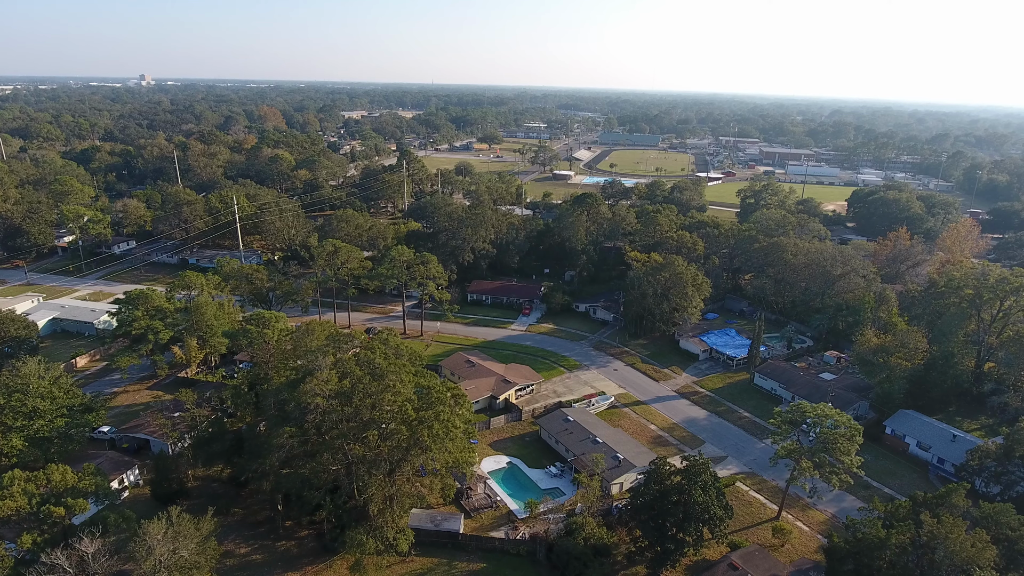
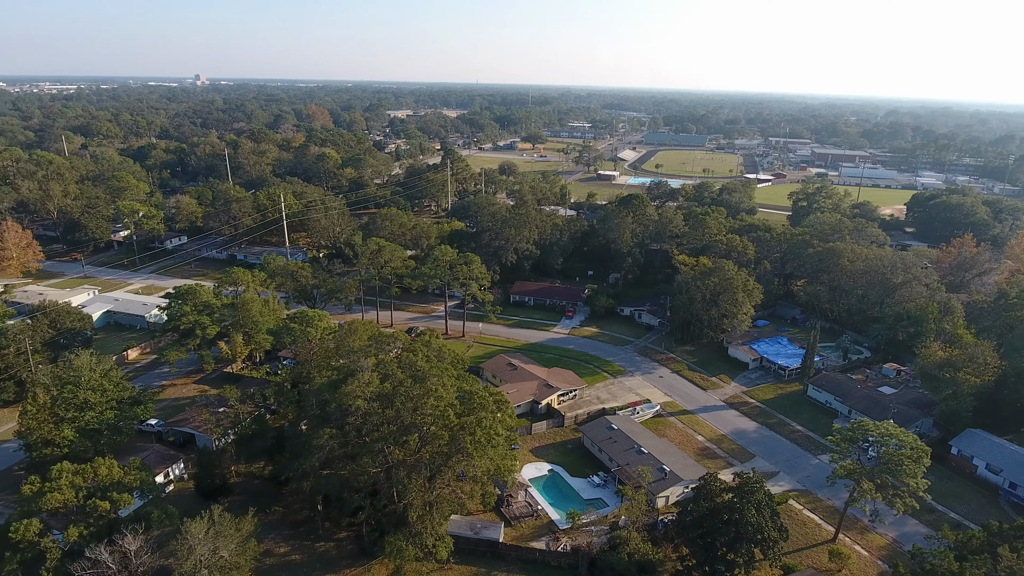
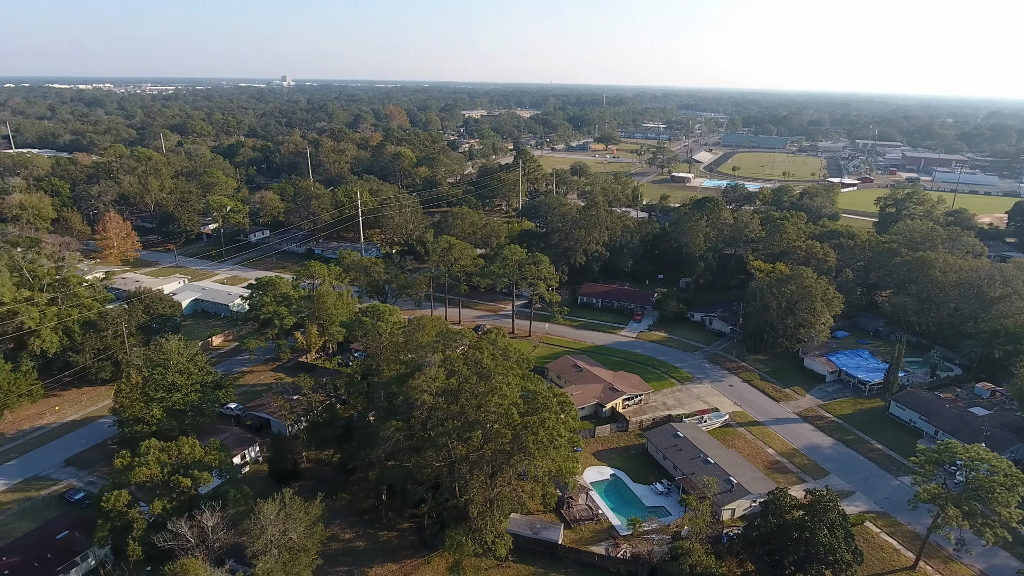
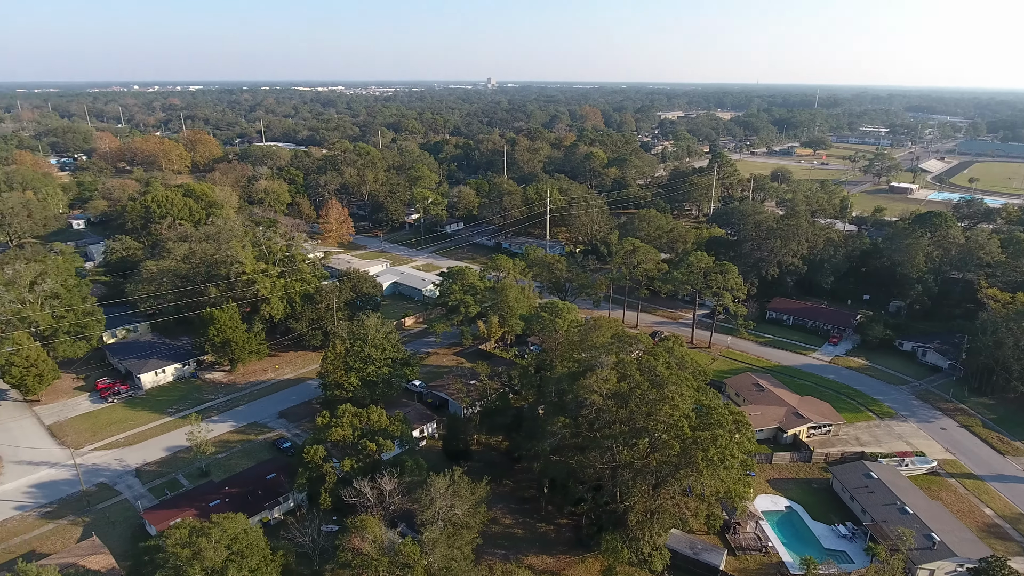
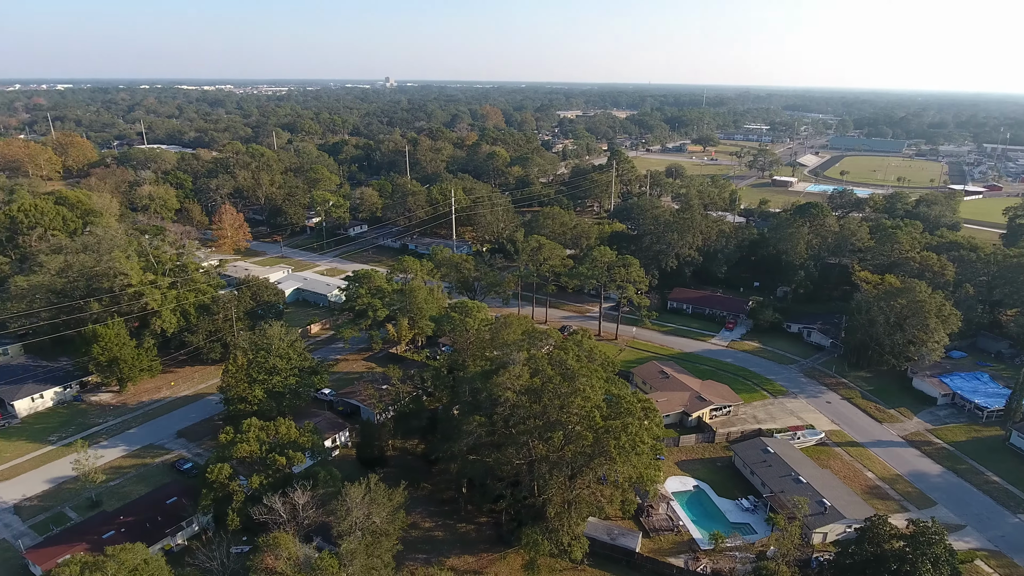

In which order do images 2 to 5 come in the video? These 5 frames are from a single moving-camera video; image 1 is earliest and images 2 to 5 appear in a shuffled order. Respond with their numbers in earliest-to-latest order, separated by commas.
2, 3, 5, 4
